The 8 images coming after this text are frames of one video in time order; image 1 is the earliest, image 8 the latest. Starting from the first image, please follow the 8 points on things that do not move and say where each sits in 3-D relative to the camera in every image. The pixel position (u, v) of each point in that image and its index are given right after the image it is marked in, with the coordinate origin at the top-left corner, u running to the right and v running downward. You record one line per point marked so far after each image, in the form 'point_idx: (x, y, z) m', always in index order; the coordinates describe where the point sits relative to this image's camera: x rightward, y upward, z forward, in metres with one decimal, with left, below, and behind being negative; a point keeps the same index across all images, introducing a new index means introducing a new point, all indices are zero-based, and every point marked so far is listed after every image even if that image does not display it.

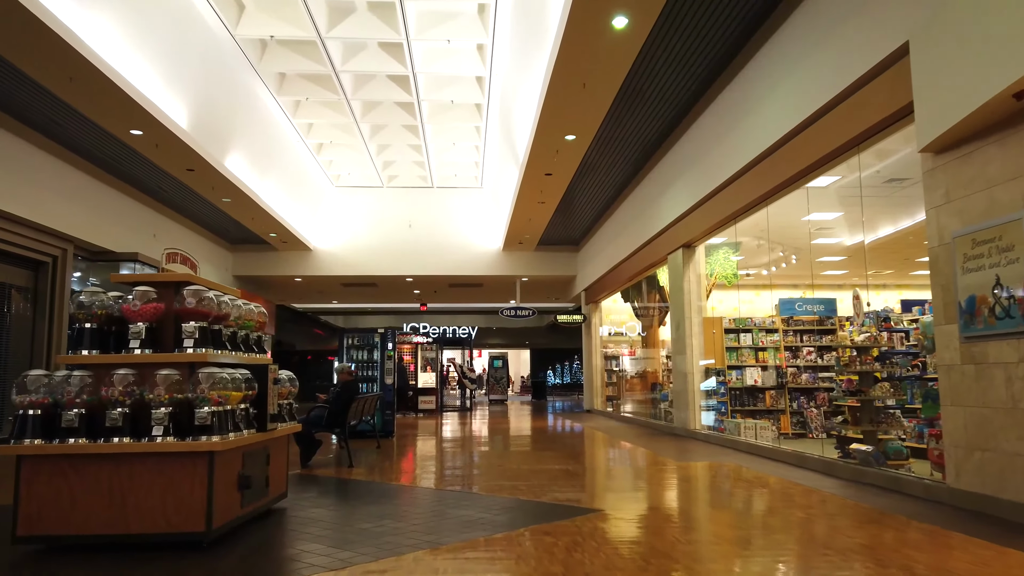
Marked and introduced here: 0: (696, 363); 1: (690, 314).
0: (+2.2, -0.9, +8.2) m
1: (+2.1, -0.3, +8.3) m
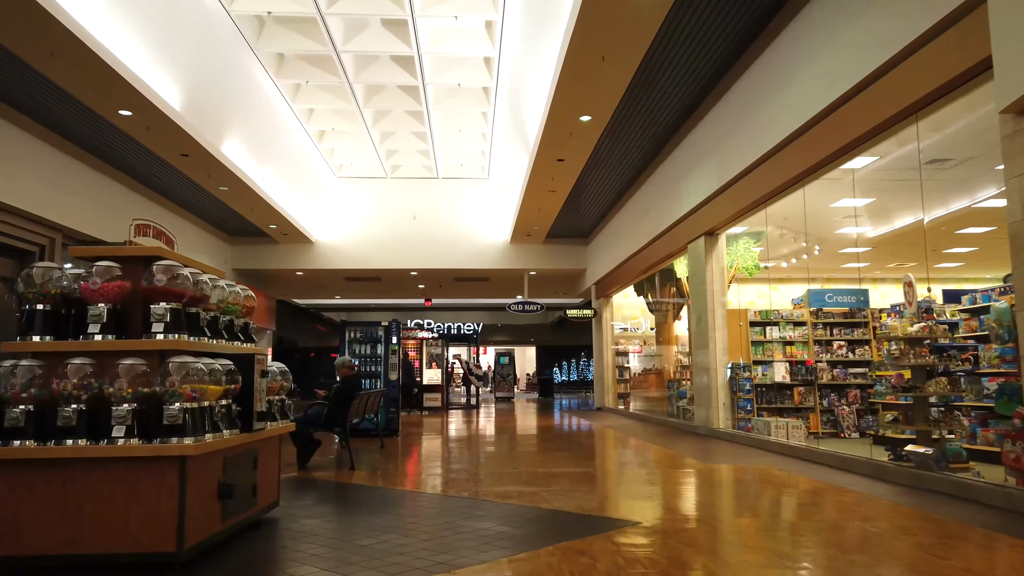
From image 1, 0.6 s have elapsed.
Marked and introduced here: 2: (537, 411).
0: (+2.3, -0.8, +7.7) m
1: (+2.3, -0.2, +7.8) m
2: (+0.5, -2.7, +15.3) m
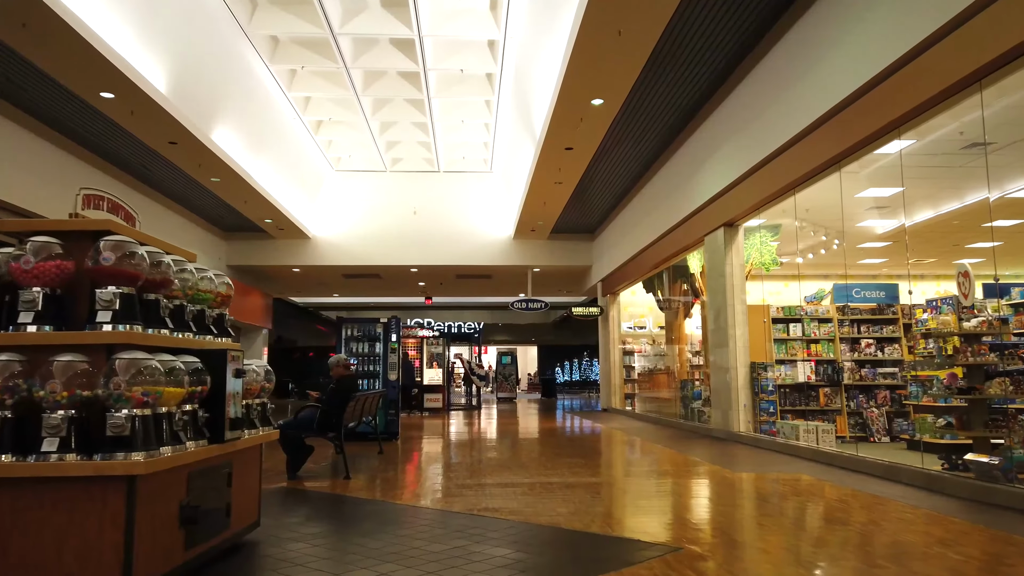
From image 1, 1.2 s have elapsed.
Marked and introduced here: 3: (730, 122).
0: (+2.4, -0.7, +7.3) m
1: (+2.3, -0.1, +7.4) m
2: (+0.6, -2.6, +14.8) m
3: (+2.3, +1.8, +7.5) m
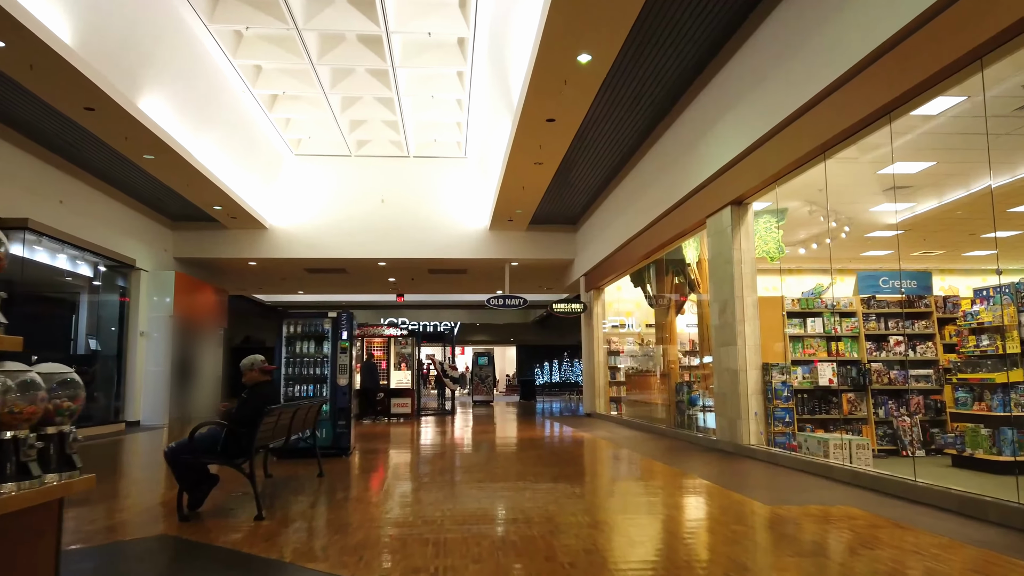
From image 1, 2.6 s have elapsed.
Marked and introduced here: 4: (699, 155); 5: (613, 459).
0: (+2.1, -0.6, +6.3) m
1: (+2.1, 0.0, +6.4) m
2: (+0.1, -2.5, +13.8) m
3: (+2.1, +1.9, +6.5) m
4: (+1.9, +1.4, +7.4) m
5: (+1.0, -1.7, +7.3) m
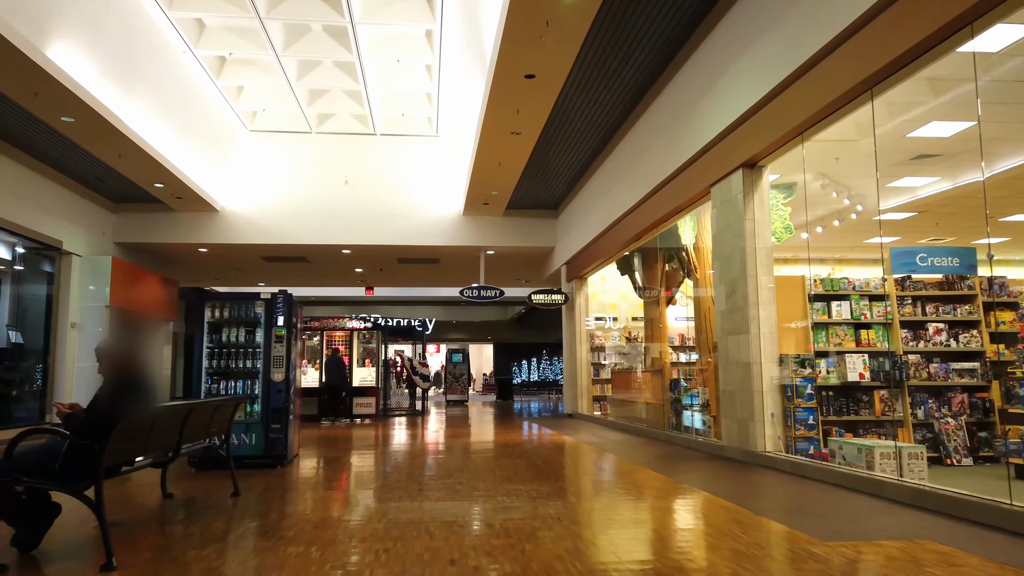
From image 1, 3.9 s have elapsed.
0: (+1.9, -0.5, +5.4) m
1: (+1.9, +0.1, +5.5) m
2: (-0.3, -2.3, +12.8) m
3: (+1.8, +2.0, +5.6) m
4: (+1.7, +1.5, +6.5) m
5: (+0.8, -1.6, +6.4) m
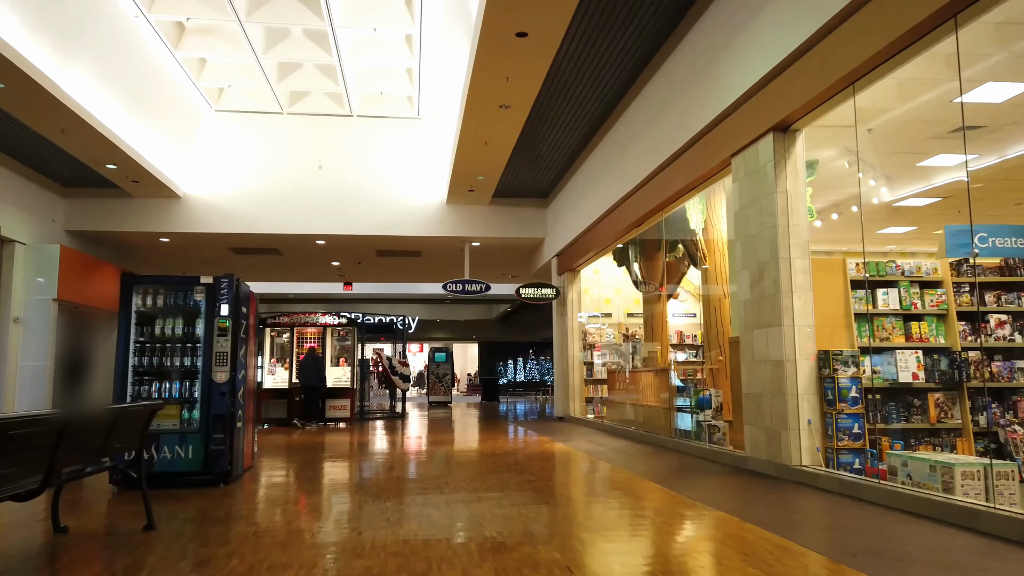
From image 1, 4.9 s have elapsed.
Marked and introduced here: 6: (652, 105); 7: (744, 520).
0: (+1.8, -0.4, +4.6) m
1: (+1.8, +0.2, +4.7) m
2: (-0.5, -2.3, +12.0) m
3: (+1.8, +2.1, +4.9) m
4: (+1.6, +1.6, +5.7) m
5: (+0.7, -1.5, +5.6) m
6: (+1.4, +1.8, +7.0) m
7: (+1.2, -1.2, +3.7) m
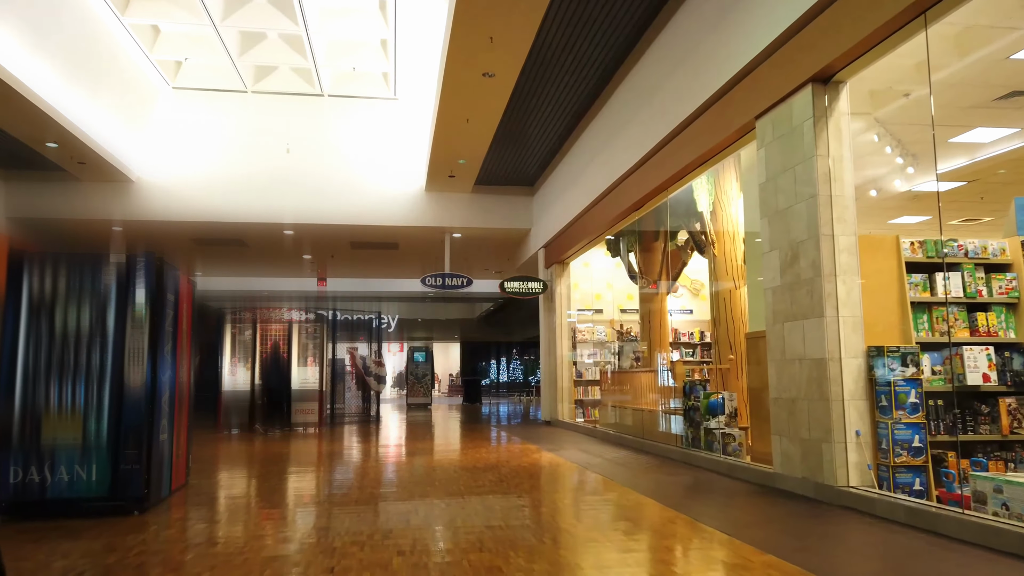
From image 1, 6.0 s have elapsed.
0: (+1.7, -0.3, +3.9) m
1: (+1.7, +0.3, +4.0) m
2: (-0.8, -2.2, +11.2) m
3: (+1.7, +2.2, +4.1) m
4: (+1.5, +1.7, +5.0) m
5: (+0.6, -1.4, +4.9) m
6: (+1.3, +1.9, +6.3) m
7: (+1.2, -1.1, +2.9) m
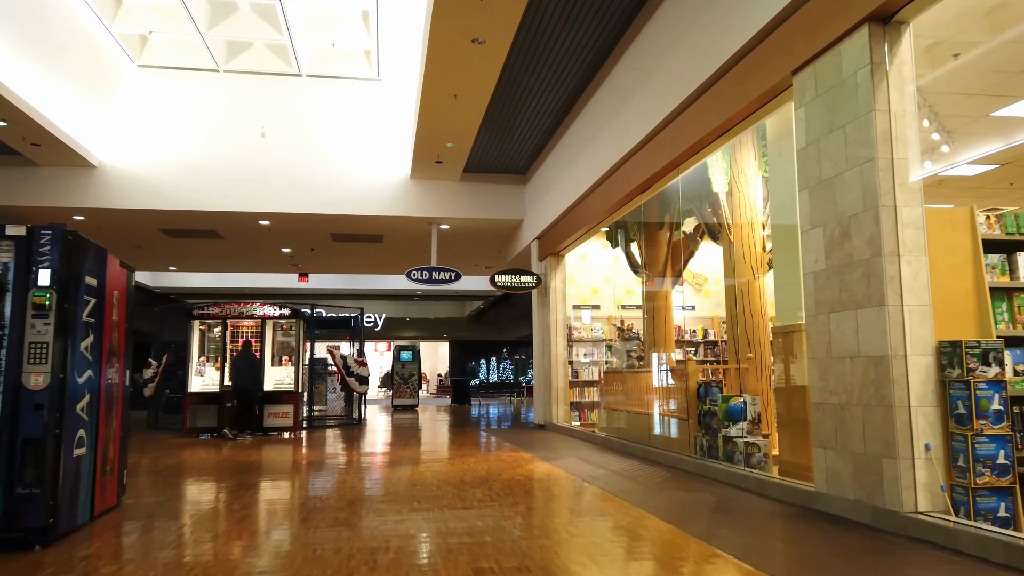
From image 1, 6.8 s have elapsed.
0: (+1.7, -0.2, +3.3) m
1: (+1.7, +0.4, +3.4) m
2: (-0.9, -2.1, +10.6) m
3: (+1.7, +2.3, +3.5) m
4: (+1.4, +1.8, +4.4) m
5: (+0.5, -1.3, +4.2) m
6: (+1.2, +2.0, +5.7) m
7: (+1.1, -1.1, +2.3) m
